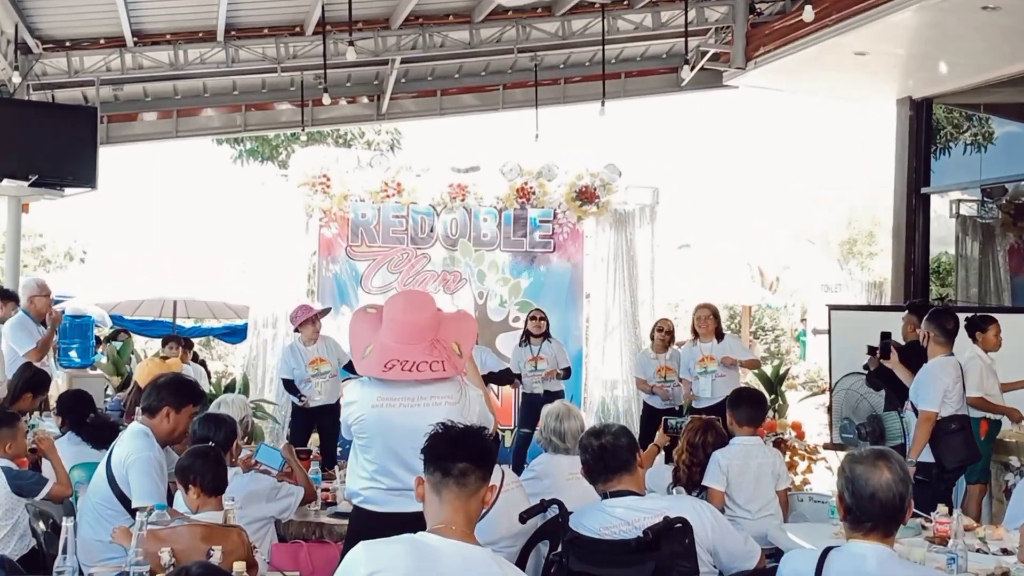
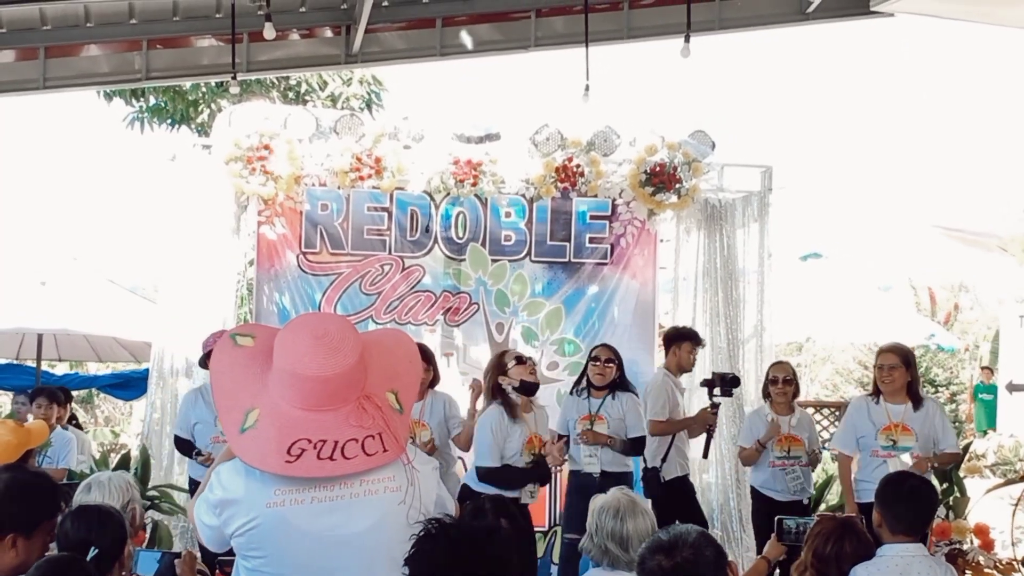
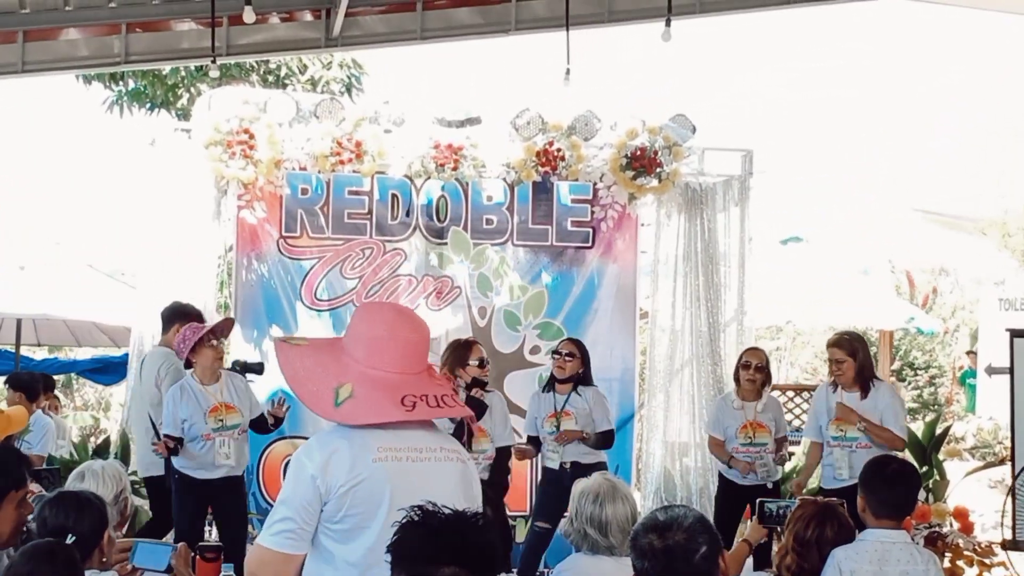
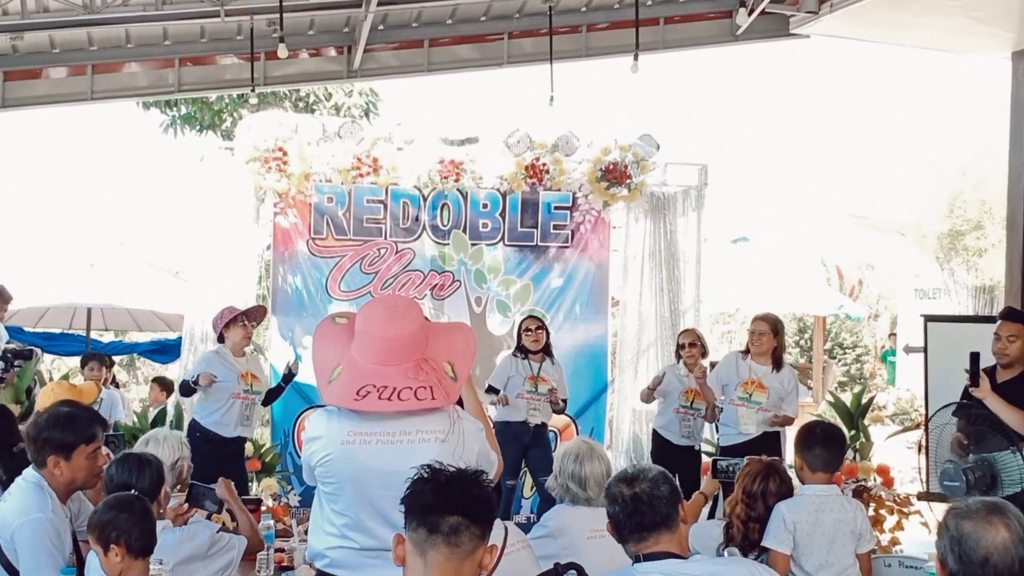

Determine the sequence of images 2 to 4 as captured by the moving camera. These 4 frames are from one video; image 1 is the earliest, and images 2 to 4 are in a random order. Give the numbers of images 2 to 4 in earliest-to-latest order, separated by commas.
4, 3, 2
